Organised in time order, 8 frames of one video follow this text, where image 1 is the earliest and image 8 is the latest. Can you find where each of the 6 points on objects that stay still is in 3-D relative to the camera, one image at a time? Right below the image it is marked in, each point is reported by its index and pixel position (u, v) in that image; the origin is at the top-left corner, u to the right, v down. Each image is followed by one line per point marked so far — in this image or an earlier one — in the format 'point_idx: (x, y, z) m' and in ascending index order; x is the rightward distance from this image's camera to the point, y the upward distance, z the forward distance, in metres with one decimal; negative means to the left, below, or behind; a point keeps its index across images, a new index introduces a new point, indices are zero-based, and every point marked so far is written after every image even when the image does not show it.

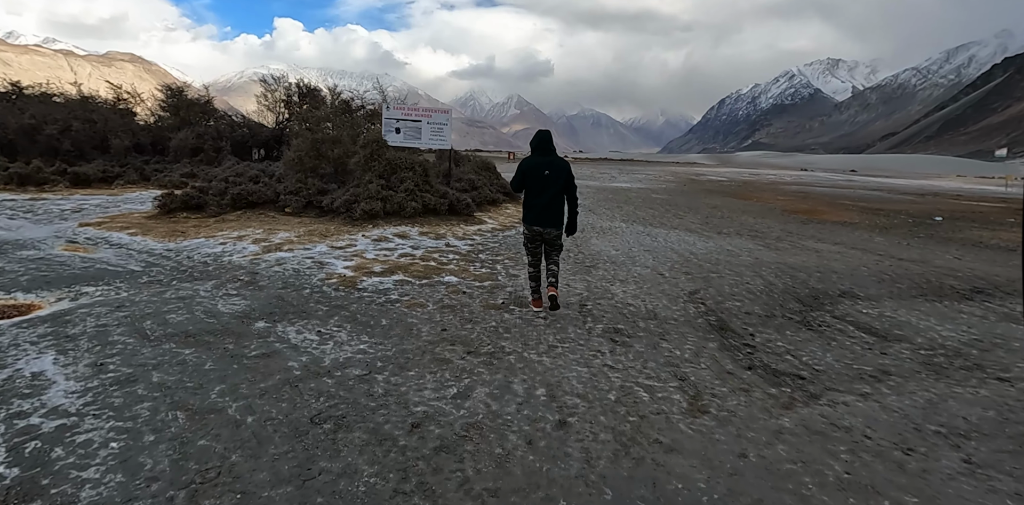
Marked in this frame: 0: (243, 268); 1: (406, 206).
0: (-3.9, -0.2, +6.5) m
1: (-2.3, +1.0, +9.6) m
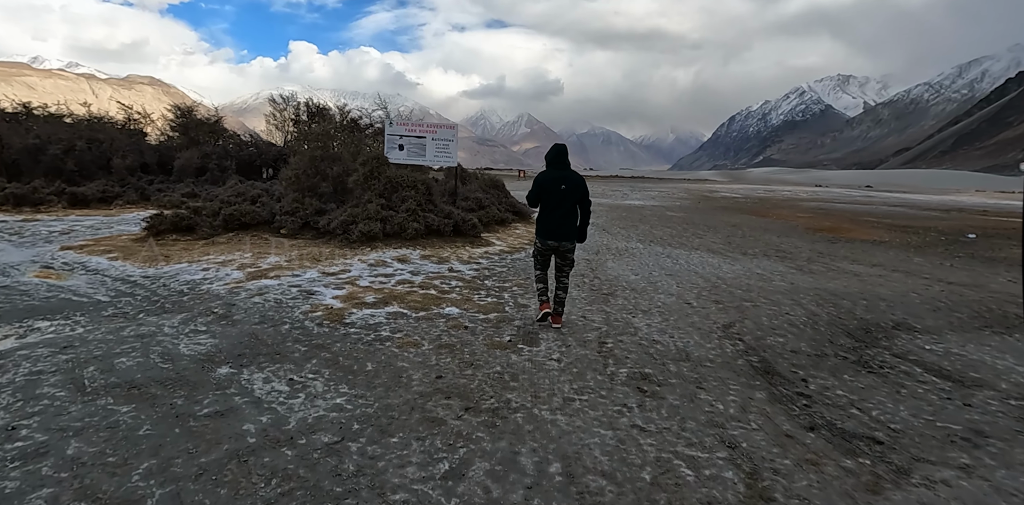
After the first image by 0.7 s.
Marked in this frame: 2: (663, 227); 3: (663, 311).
0: (-3.8, -0.6, +5.9) m
1: (-2.1, +0.5, +9.0) m
2: (+5.5, +0.9, +16.3) m
3: (+2.1, -0.8, +6.4) m
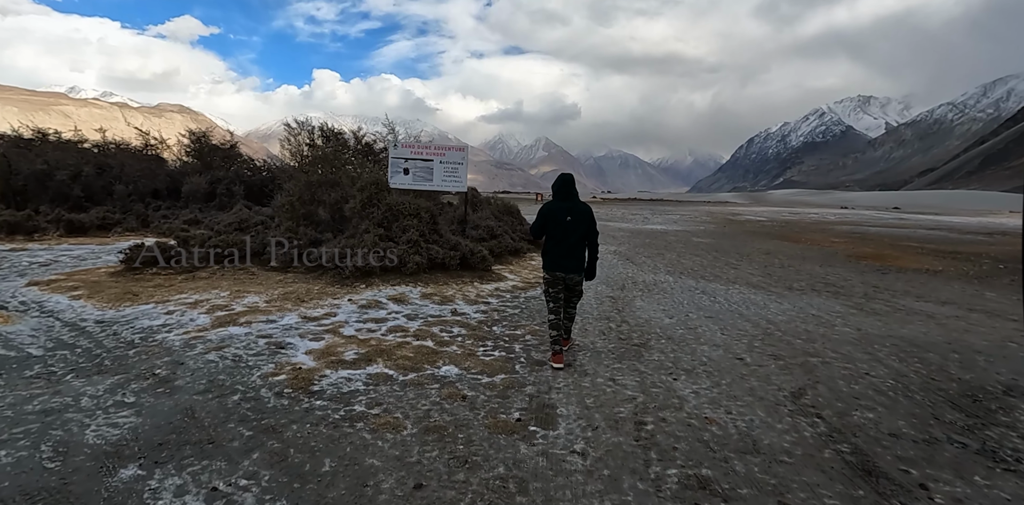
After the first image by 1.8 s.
0: (-3.7, -1.1, +4.9) m
1: (-1.8, -0.2, +8.0) m
2: (+6.0, -0.1, +15.0) m
3: (+2.3, -1.4, +5.1) m
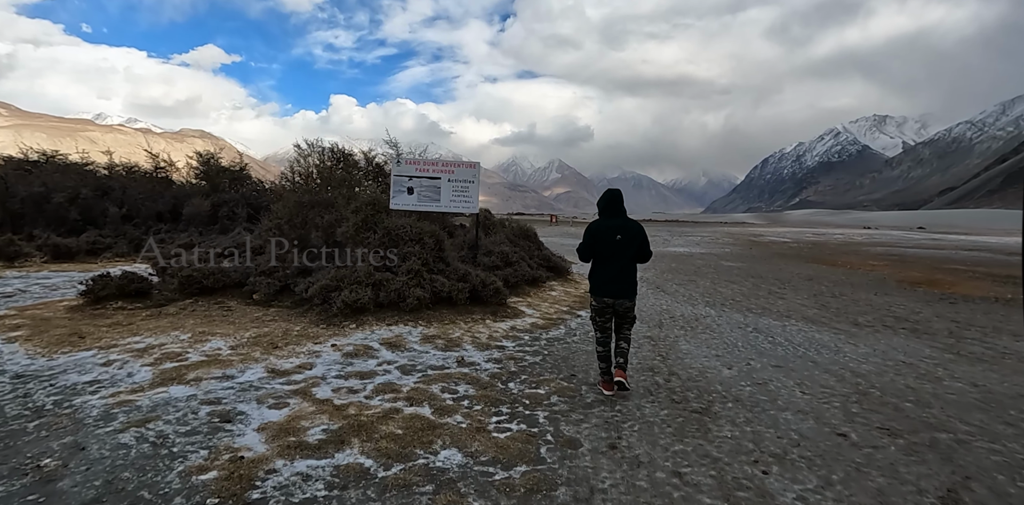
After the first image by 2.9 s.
0: (-3.5, -1.4, +3.6) m
1: (-1.6, -0.6, +6.7) m
2: (+6.5, -0.9, +13.5) m
3: (+2.5, -1.7, +3.7) m
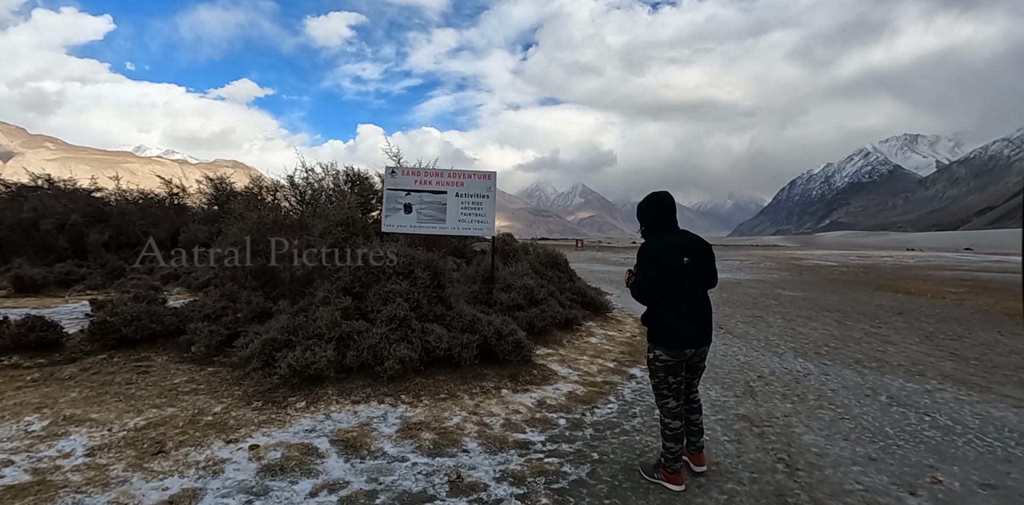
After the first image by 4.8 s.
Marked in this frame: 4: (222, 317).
0: (-3.4, -1.7, +1.6) m
1: (-1.3, -1.1, +4.6) m
2: (+7.2, -1.7, +10.9) m
3: (+2.6, -1.9, +1.3) m
4: (-3.8, -0.8, +5.8) m
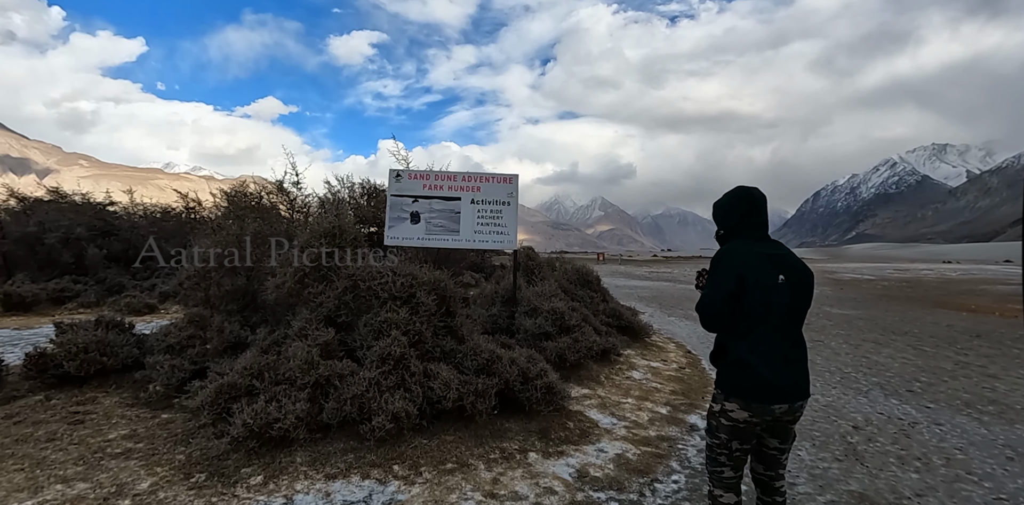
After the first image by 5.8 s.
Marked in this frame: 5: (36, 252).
0: (-3.3, -1.7, +0.5) m
1: (-1.0, -1.2, +3.5) m
2: (+7.7, -2.0, +9.4) m
3: (+2.7, -1.9, 0.0) m
4: (-3.5, -1.0, +4.8) m
5: (-15.3, 0.0, +14.4) m
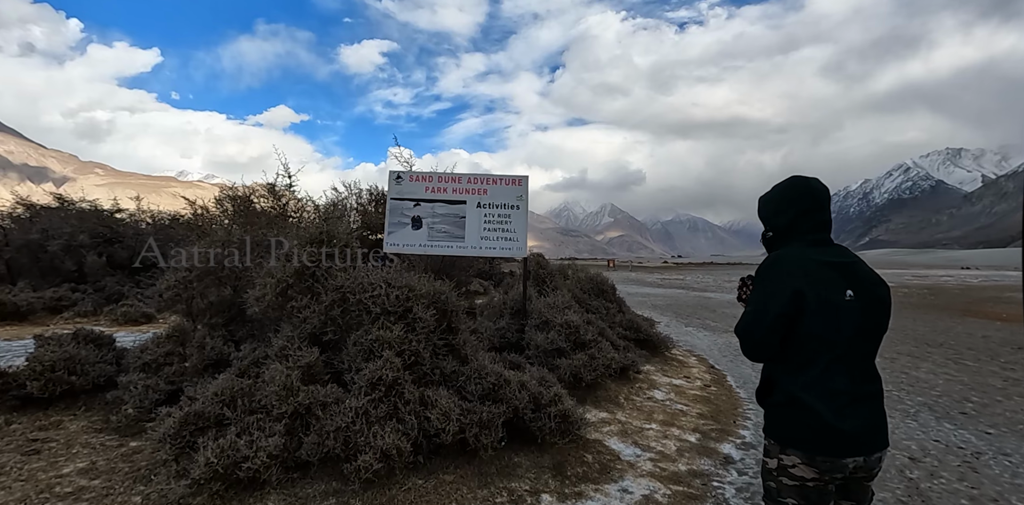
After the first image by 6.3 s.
0: (-3.3, -1.8, +0.1) m
1: (-1.0, -1.3, +3.0) m
2: (+7.8, -2.1, +8.8) m
3: (+2.7, -1.9, -0.6) m
4: (-3.4, -1.1, +4.4) m
5: (-15.0, -0.2, +14.2) m
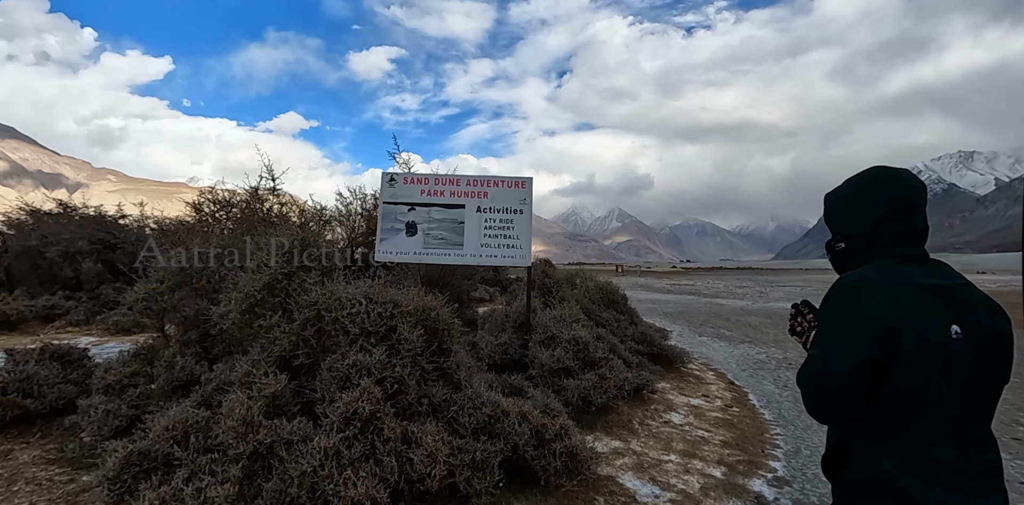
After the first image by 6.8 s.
0: (-3.3, -1.8, -0.4) m
1: (-1.0, -1.3, +2.5) m
2: (+7.9, -2.2, +8.1) m
3: (+2.6, -2.0, -1.1) m
4: (-3.4, -1.2, +3.9) m
5: (-14.8, -0.4, +14.0) m
